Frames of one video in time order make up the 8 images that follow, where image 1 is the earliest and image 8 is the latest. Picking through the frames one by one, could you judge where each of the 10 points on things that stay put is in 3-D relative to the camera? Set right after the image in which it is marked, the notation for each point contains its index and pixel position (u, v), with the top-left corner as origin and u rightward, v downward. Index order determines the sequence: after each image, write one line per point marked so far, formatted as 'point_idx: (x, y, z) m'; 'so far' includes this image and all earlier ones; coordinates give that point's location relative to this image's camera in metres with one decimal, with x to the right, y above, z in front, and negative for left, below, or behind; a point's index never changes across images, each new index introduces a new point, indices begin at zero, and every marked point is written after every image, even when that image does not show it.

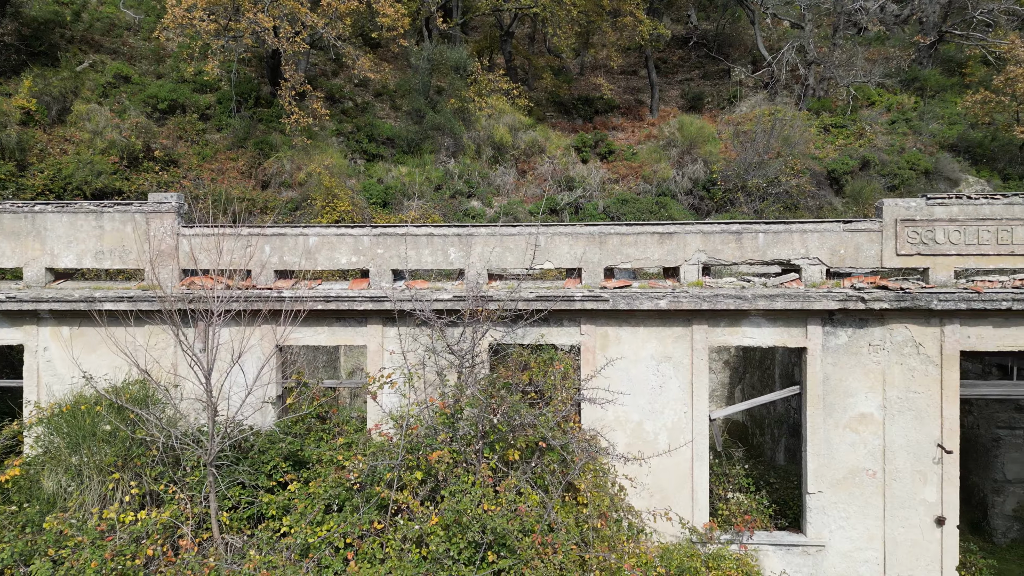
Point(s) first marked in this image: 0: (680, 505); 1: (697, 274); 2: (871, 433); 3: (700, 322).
0: (+2.0, -2.5, +6.2) m
1: (+2.2, +0.2, +6.3) m
2: (+4.1, -1.7, +6.1) m
3: (+2.2, -0.4, +6.2) m
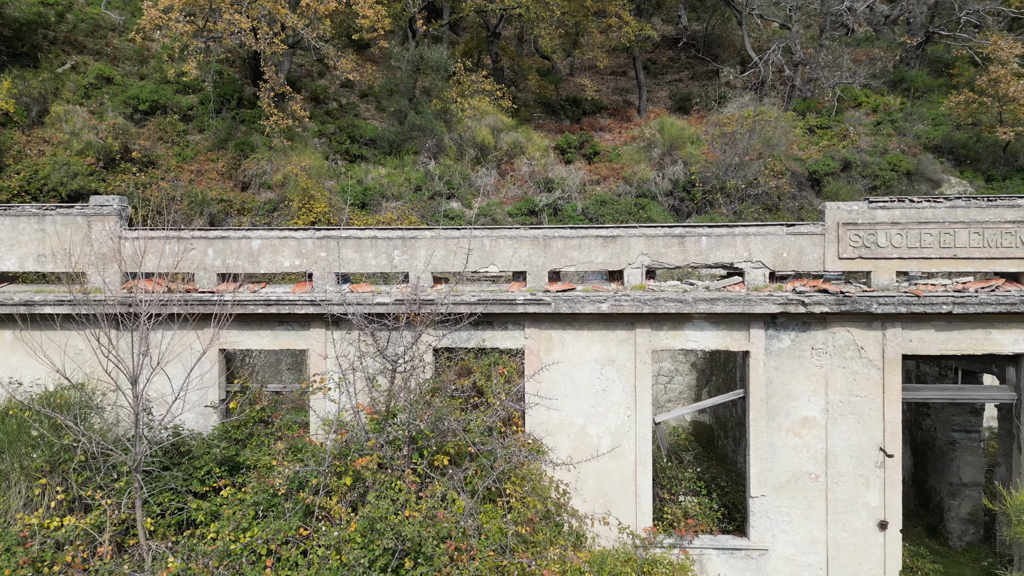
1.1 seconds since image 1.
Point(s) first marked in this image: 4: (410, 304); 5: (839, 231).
0: (+1.3, -2.6, +6.1) m
1: (+1.5, +0.1, +6.3) m
2: (+3.5, -1.7, +6.1) m
3: (+1.5, -0.4, +6.1) m
4: (-1.1, -0.2, +5.6) m
5: (+3.7, +0.6, +6.1) m
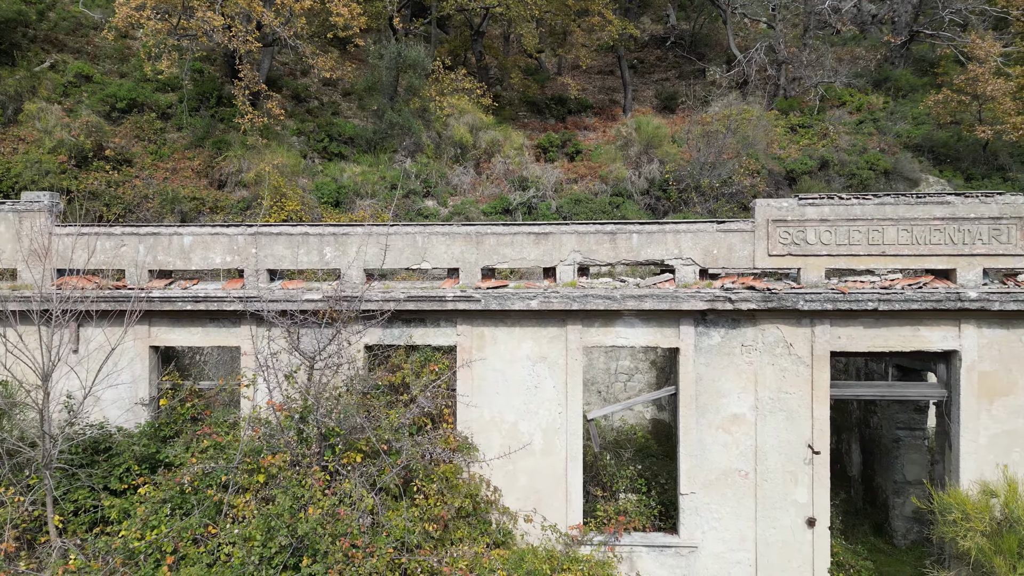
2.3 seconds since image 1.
0: (+0.5, -2.5, +6.1) m
1: (+0.7, +0.2, +6.2) m
2: (+2.6, -1.7, +6.1) m
3: (+0.7, -0.4, +6.1) m
4: (-1.9, -0.2, +5.6) m
5: (+2.9, +0.7, +6.1) m
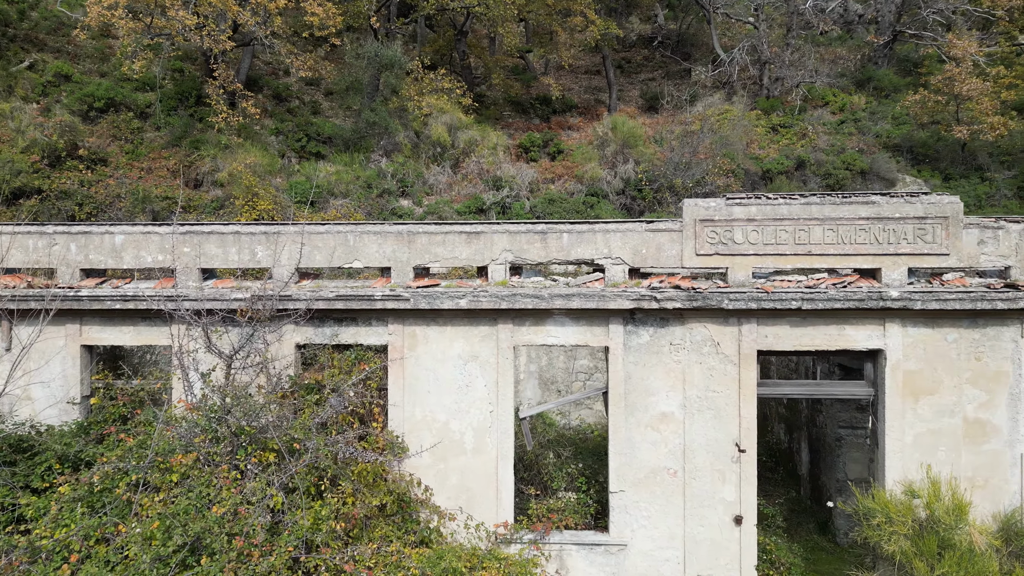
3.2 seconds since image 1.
0: (-0.3, -2.5, +6.1) m
1: (-0.1, +0.2, +6.3) m
2: (+1.8, -1.7, +6.1) m
3: (-0.1, -0.4, +6.1) m
4: (-2.7, -0.1, +5.6) m
5: (+2.1, +0.7, +6.1) m
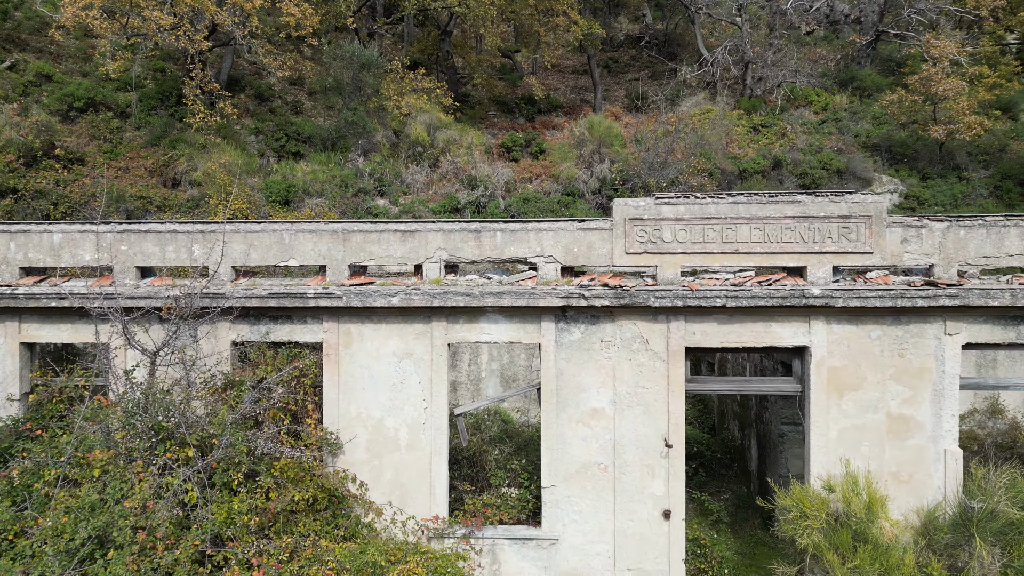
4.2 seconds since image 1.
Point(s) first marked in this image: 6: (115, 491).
0: (-1.1, -2.5, +6.2) m
1: (-0.9, +0.2, +6.4) m
2: (+1.1, -1.6, +6.2) m
3: (-0.9, -0.4, +6.2) m
4: (-3.5, -0.1, +5.7) m
5: (+1.3, +0.7, +6.2) m
6: (-3.4, -1.7, +4.6) m
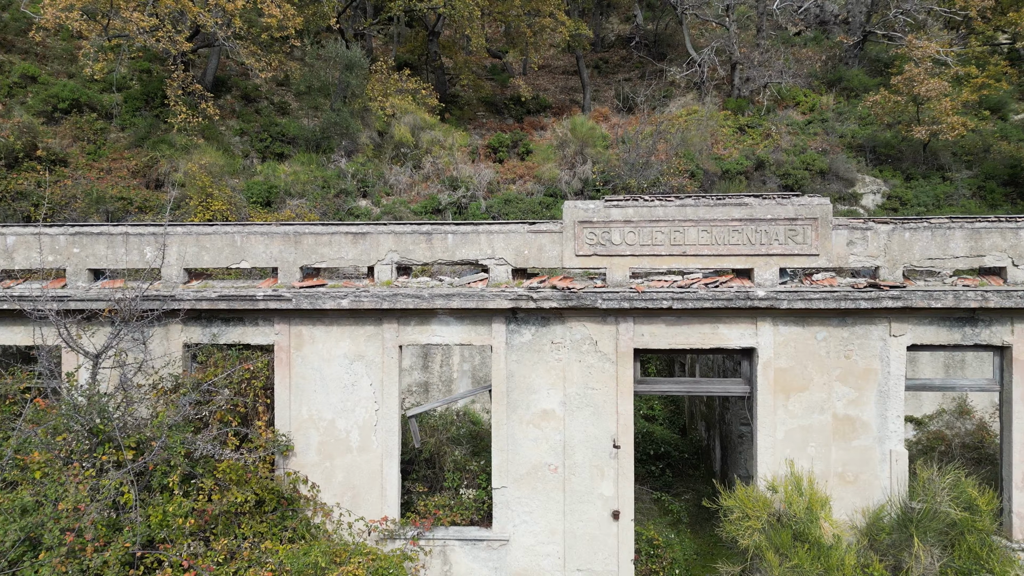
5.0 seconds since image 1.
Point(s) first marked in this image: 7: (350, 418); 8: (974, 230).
0: (-1.7, -2.5, +6.3) m
1: (-1.5, +0.2, +6.4) m
2: (+0.5, -1.7, +6.2) m
3: (-1.4, -0.4, +6.3) m
4: (-4.1, -0.2, +5.7) m
5: (+0.7, +0.7, +6.2) m
6: (-4.0, -1.8, +4.6) m
7: (-1.9, -1.5, +6.3) m
8: (+5.1, +0.6, +5.9) m
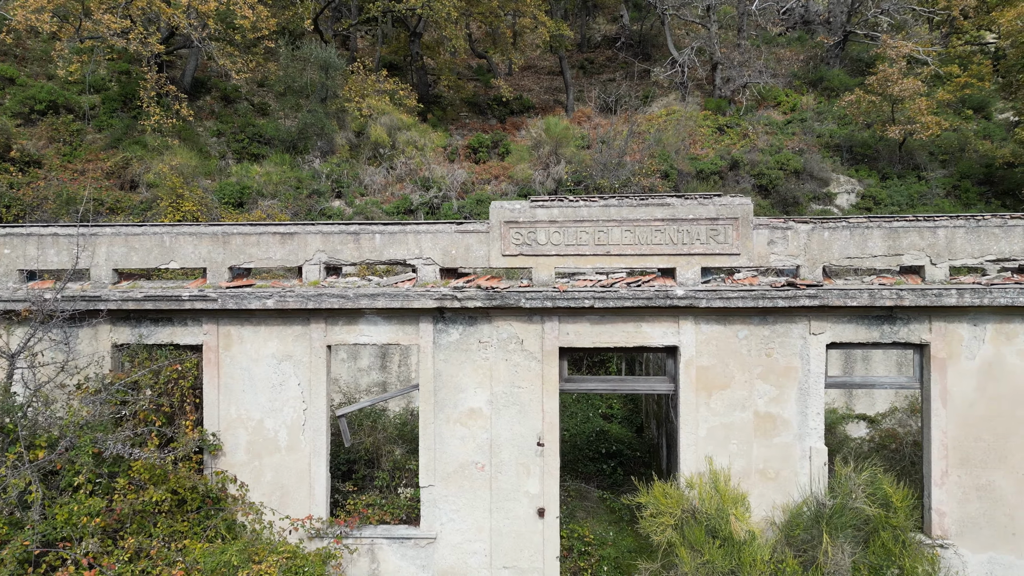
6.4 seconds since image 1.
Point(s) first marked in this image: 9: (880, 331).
0: (-2.6, -2.5, +6.3) m
1: (-2.3, +0.2, +6.4) m
2: (-0.4, -1.7, +6.3) m
3: (-2.3, -0.4, +6.3) m
4: (-4.9, -0.2, +5.7) m
5: (-0.1, +0.7, +6.3) m
6: (-4.8, -1.8, +4.7) m
7: (-2.8, -1.5, +6.3) m
8: (+4.3, +0.7, +6.0) m
9: (+4.2, -0.5, +6.0) m
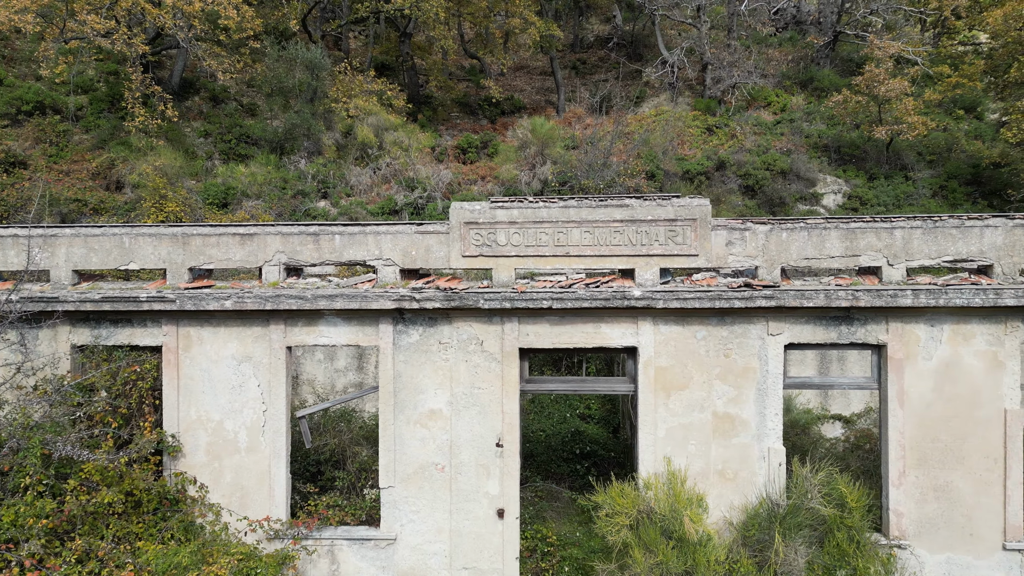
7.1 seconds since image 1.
0: (-3.0, -2.5, +6.3) m
1: (-2.8, +0.2, +6.4) m
2: (-0.9, -1.7, +6.3) m
3: (-2.8, -0.4, +6.3) m
4: (-5.4, -0.2, +5.7) m
5: (-0.6, +0.7, +6.3) m
6: (-5.3, -1.8, +4.7) m
7: (-3.3, -1.5, +6.3) m
8: (+3.8, +0.7, +6.0) m
9: (+3.7, -0.5, +6.0) m
